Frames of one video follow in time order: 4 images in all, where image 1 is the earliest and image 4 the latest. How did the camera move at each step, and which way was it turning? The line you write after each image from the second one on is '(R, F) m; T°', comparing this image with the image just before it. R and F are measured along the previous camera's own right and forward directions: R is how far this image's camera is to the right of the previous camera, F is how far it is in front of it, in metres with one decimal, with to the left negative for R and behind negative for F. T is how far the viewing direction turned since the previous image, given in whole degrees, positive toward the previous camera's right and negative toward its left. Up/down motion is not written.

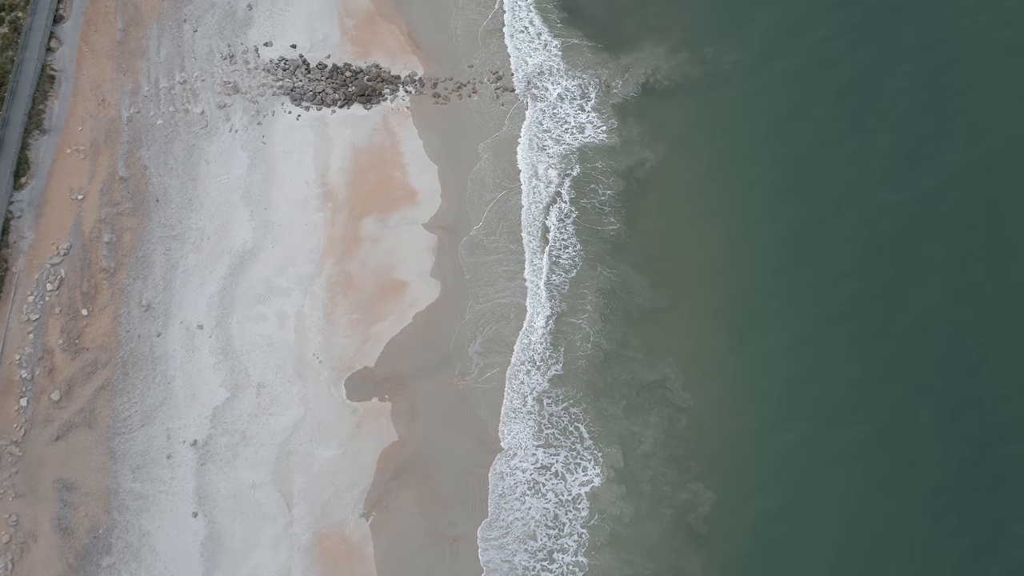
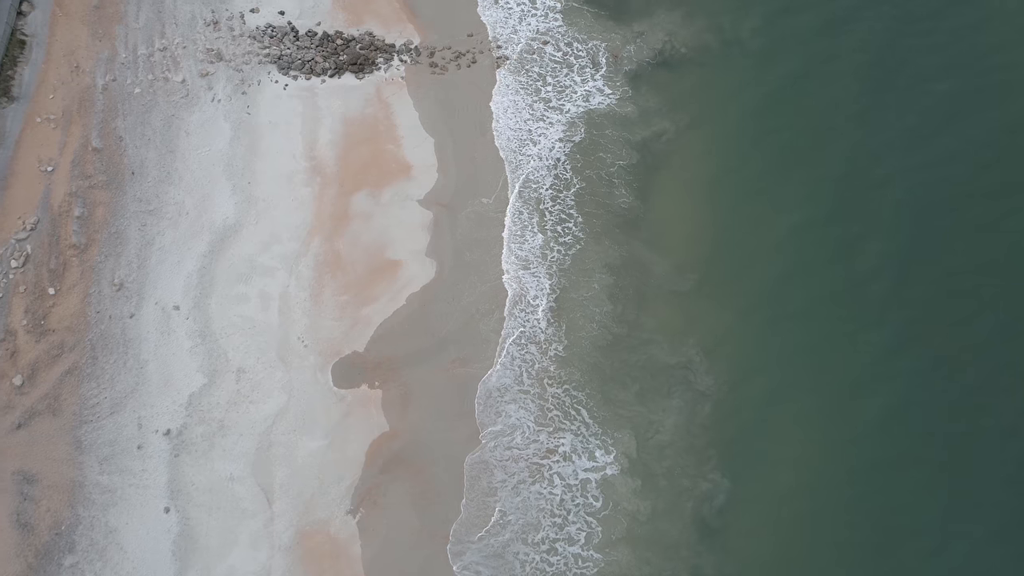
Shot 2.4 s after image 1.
(-0.3, +2.0) m; 0°
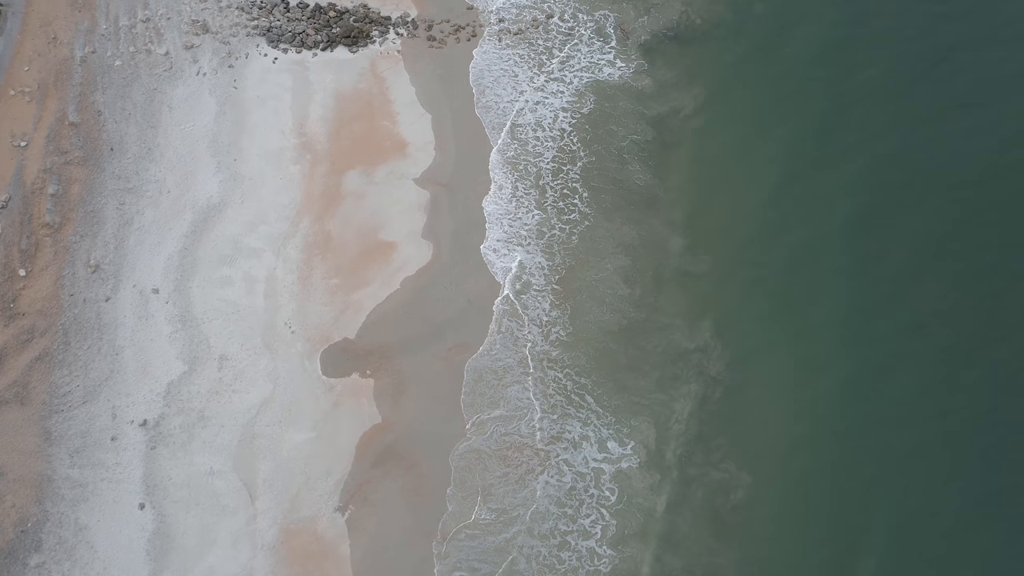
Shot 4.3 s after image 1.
(-0.2, +1.6) m; 0°
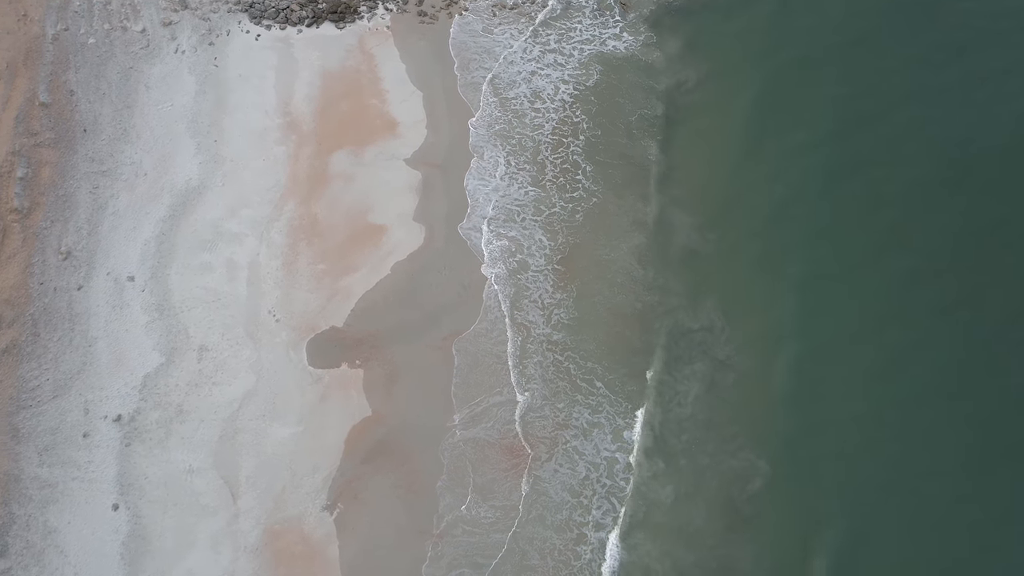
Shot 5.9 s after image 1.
(-0.2, +1.3) m; +1°
